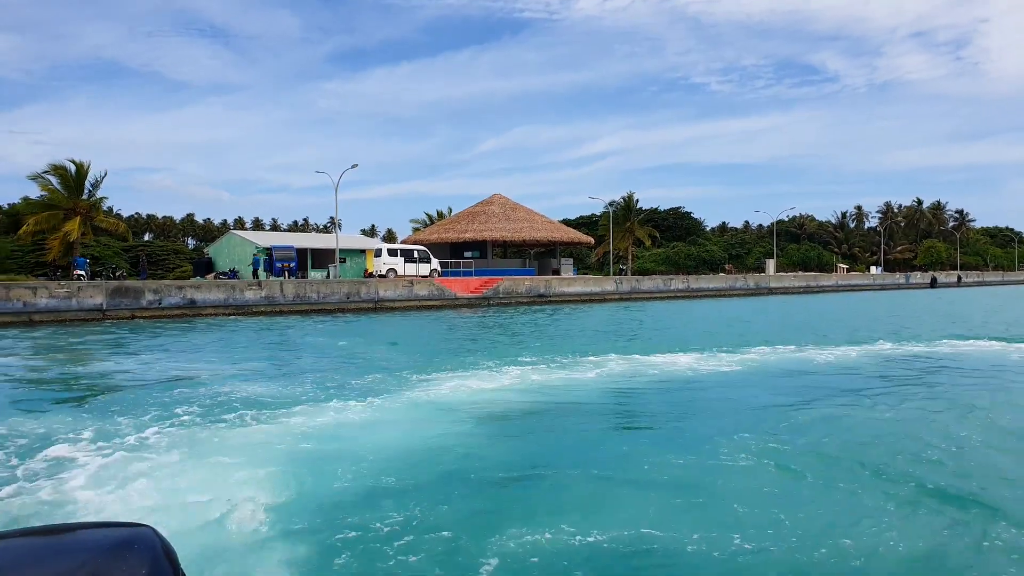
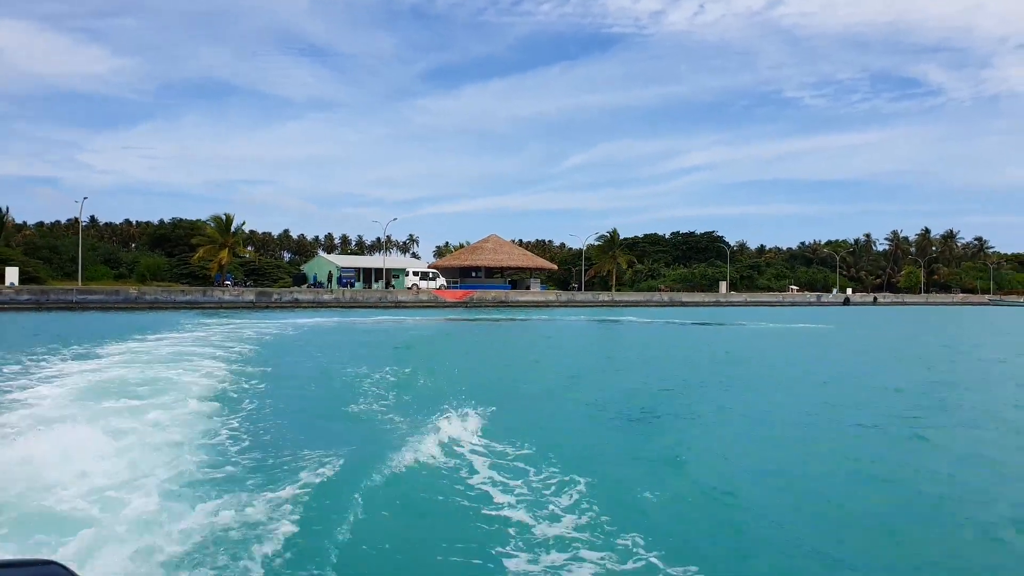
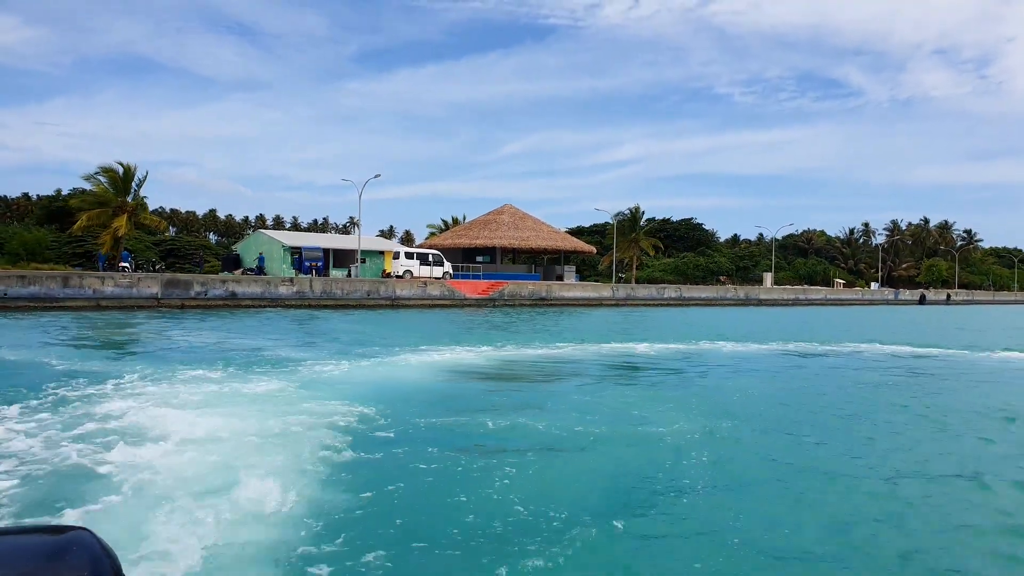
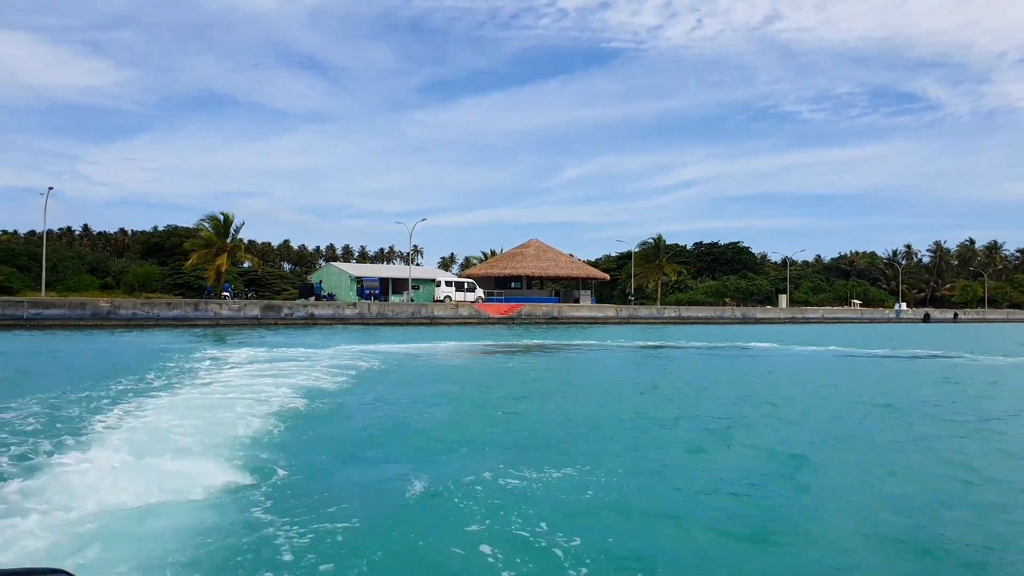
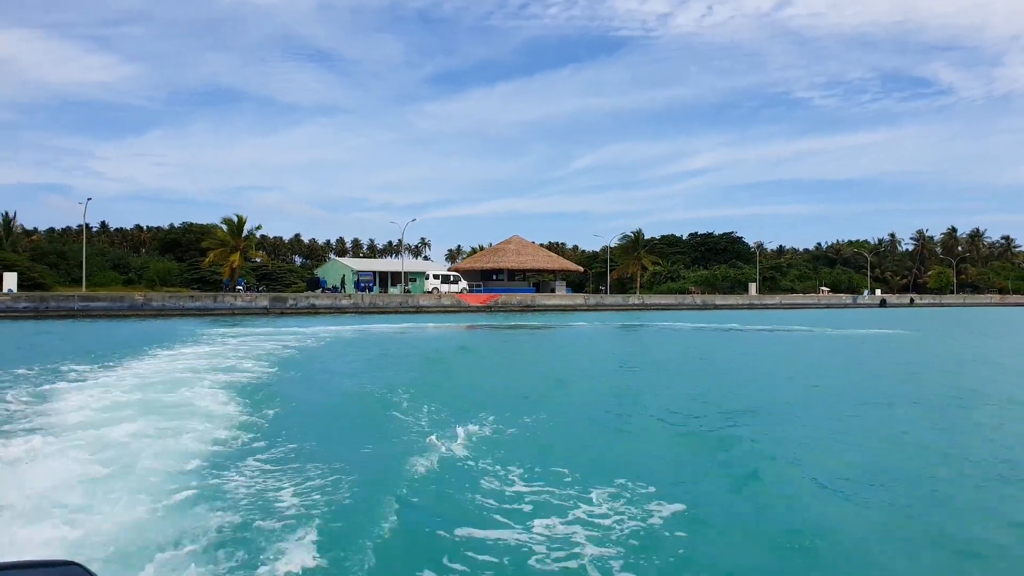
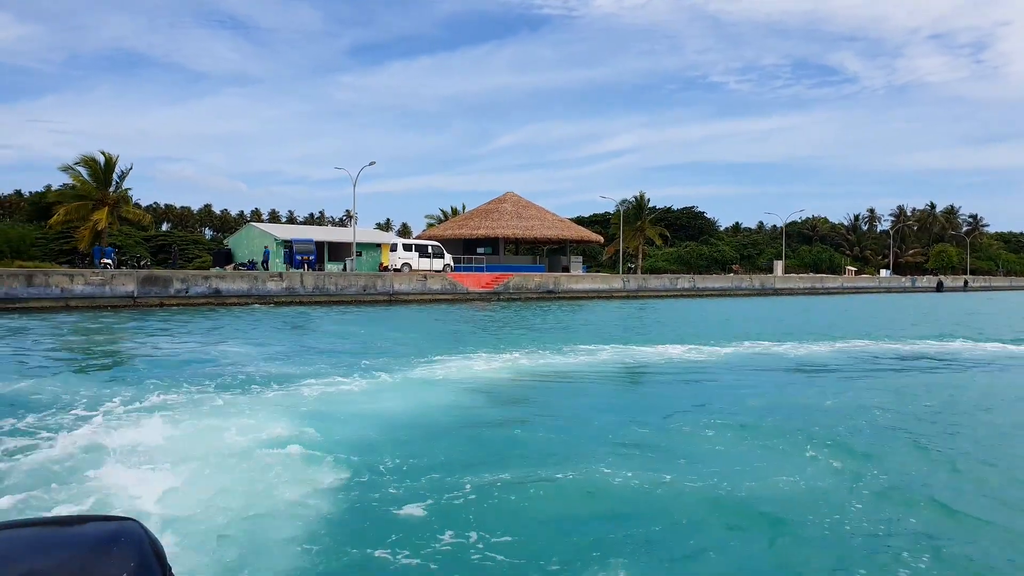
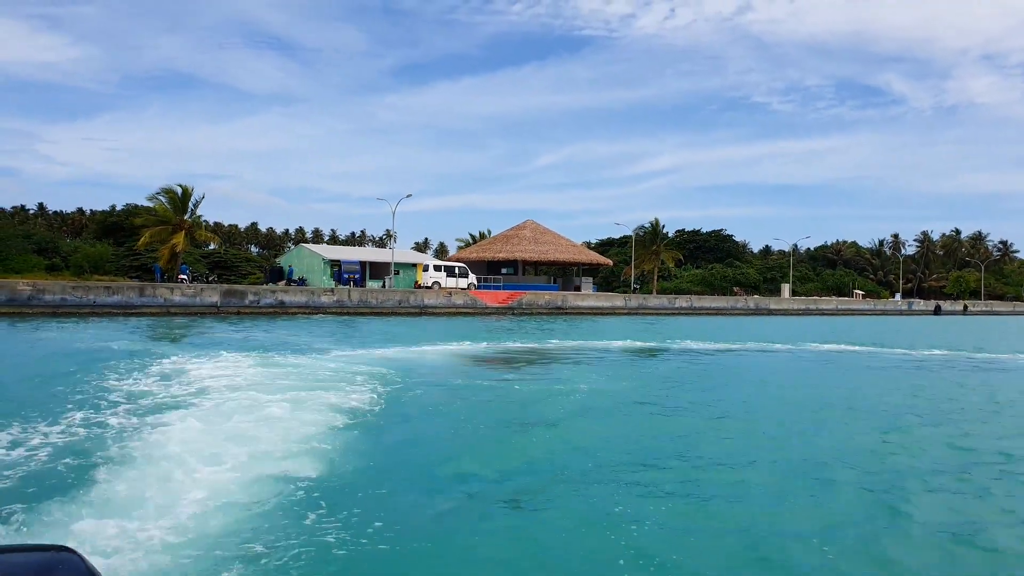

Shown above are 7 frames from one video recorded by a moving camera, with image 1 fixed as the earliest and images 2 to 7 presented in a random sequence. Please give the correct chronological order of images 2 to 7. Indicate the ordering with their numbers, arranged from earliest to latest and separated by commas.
6, 3, 7, 4, 5, 2
